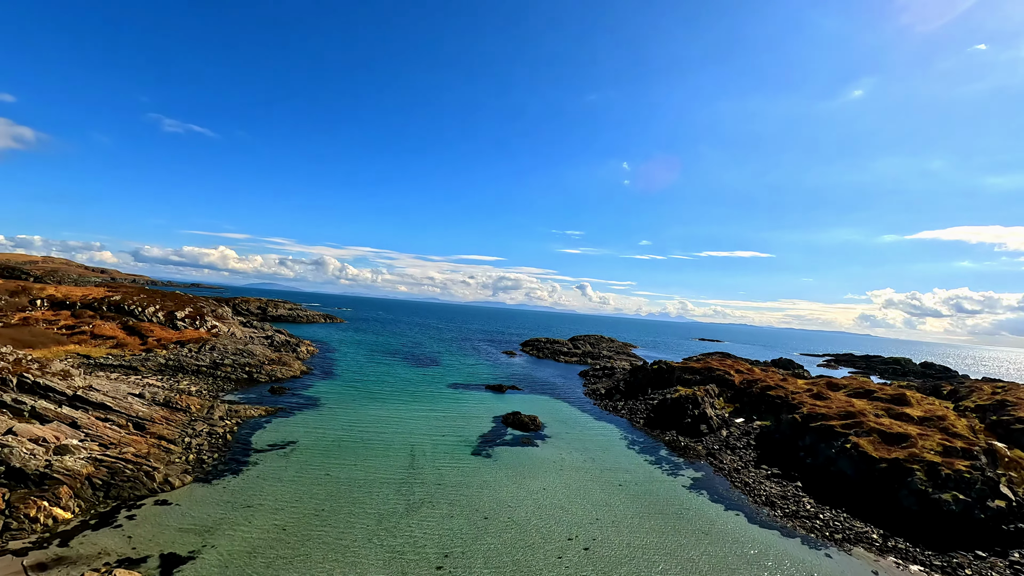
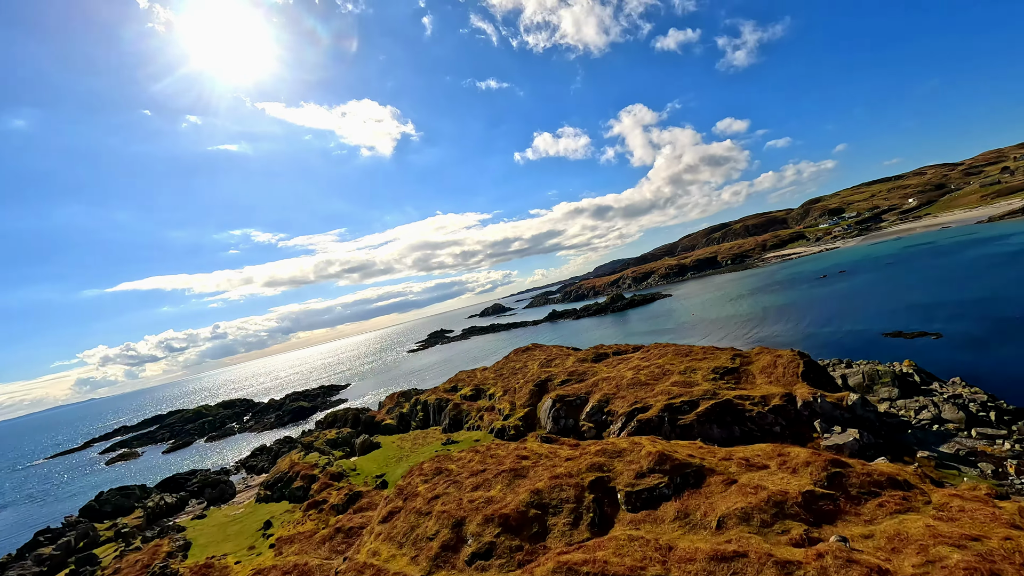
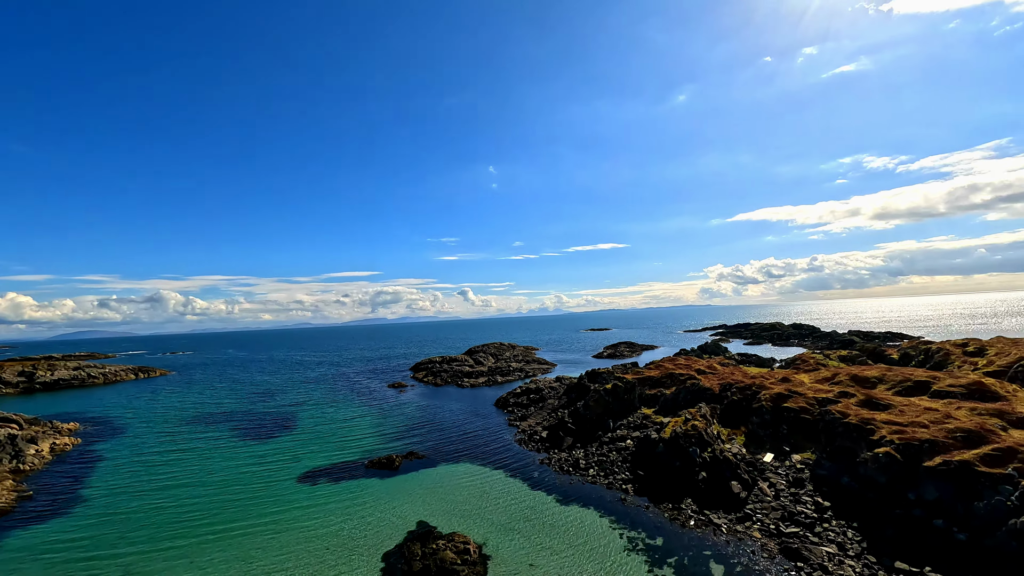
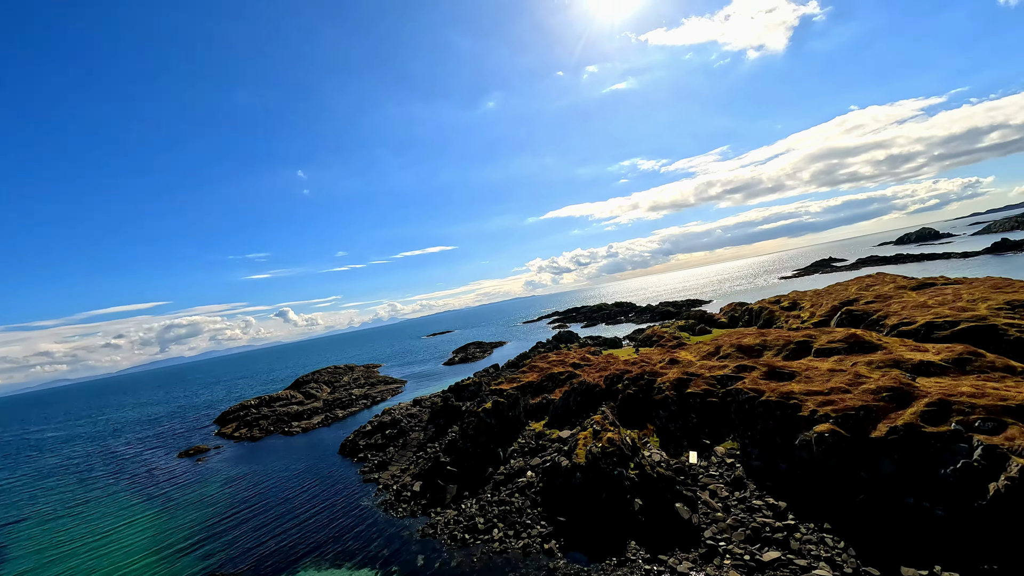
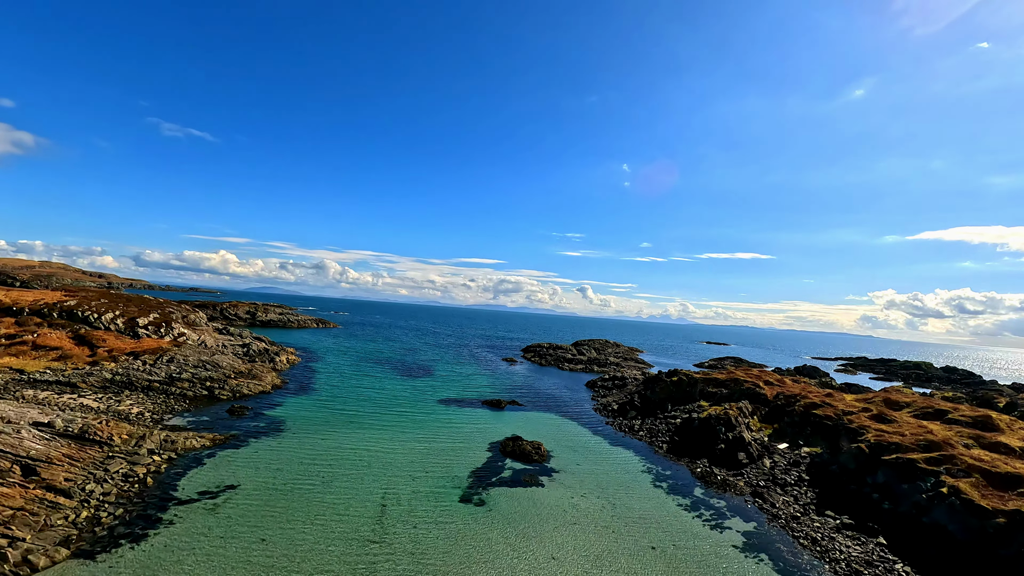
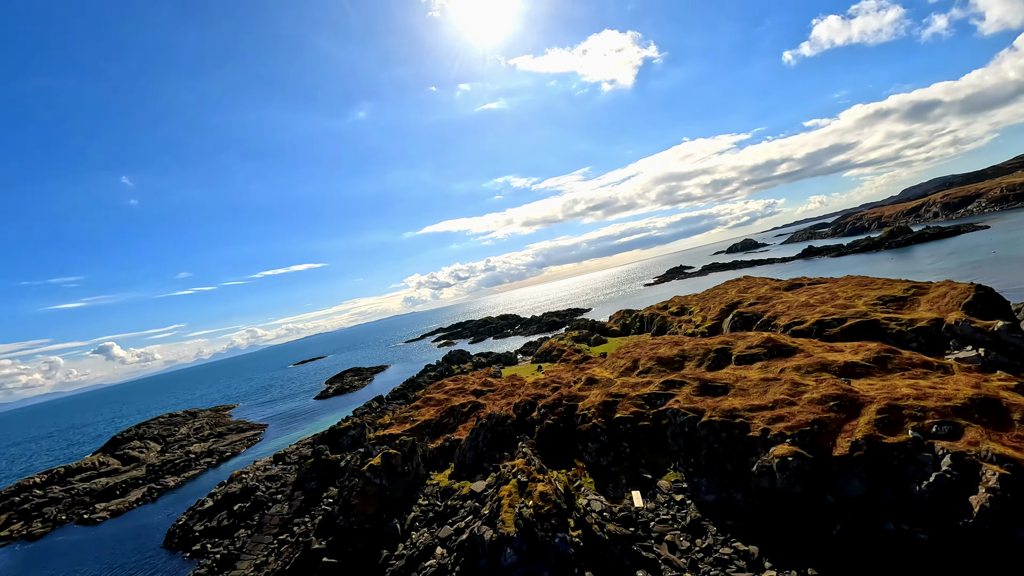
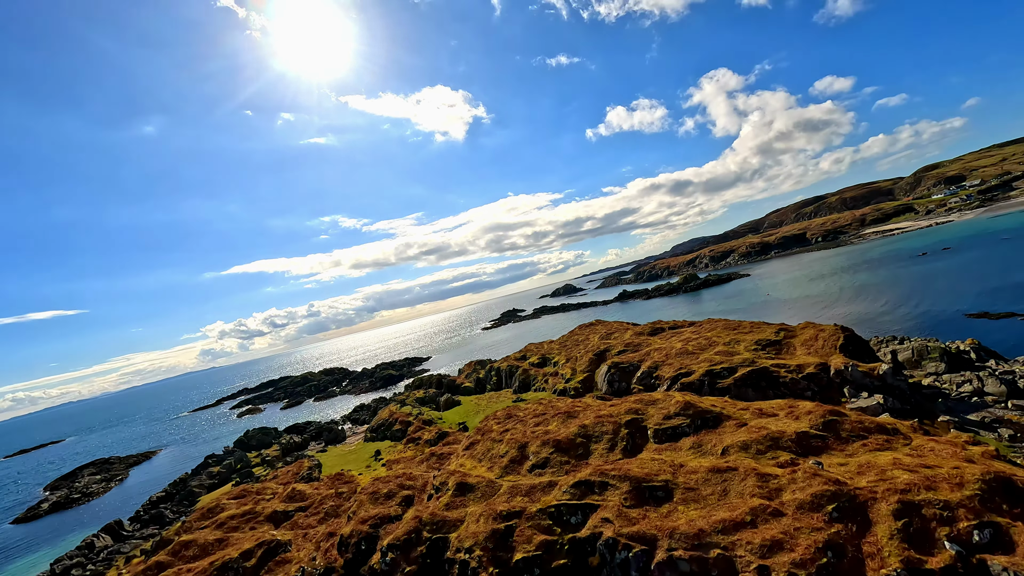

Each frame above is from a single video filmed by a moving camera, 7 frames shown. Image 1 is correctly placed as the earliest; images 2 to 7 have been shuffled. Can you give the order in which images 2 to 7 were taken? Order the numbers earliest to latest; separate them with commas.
5, 3, 4, 6, 7, 2
